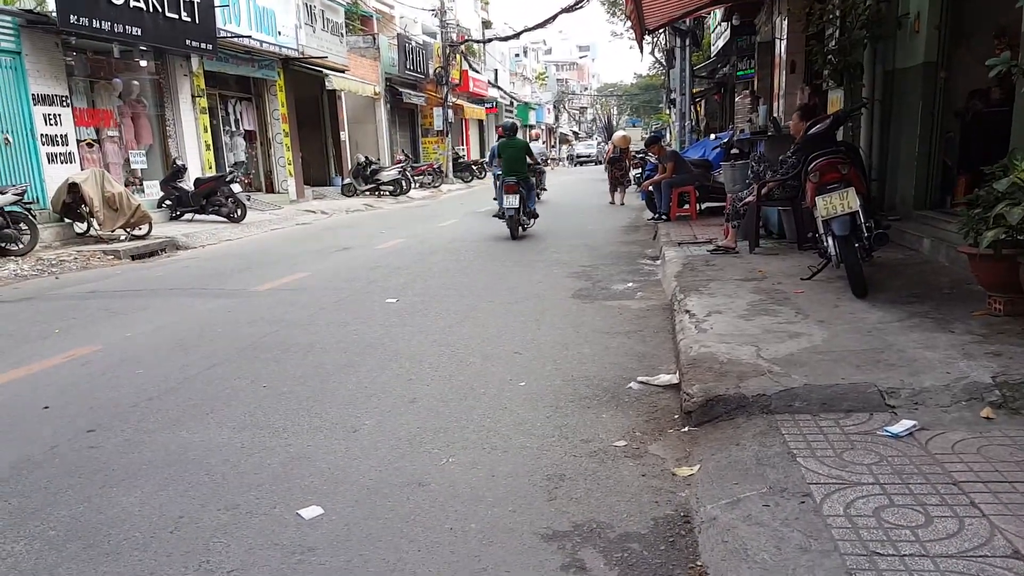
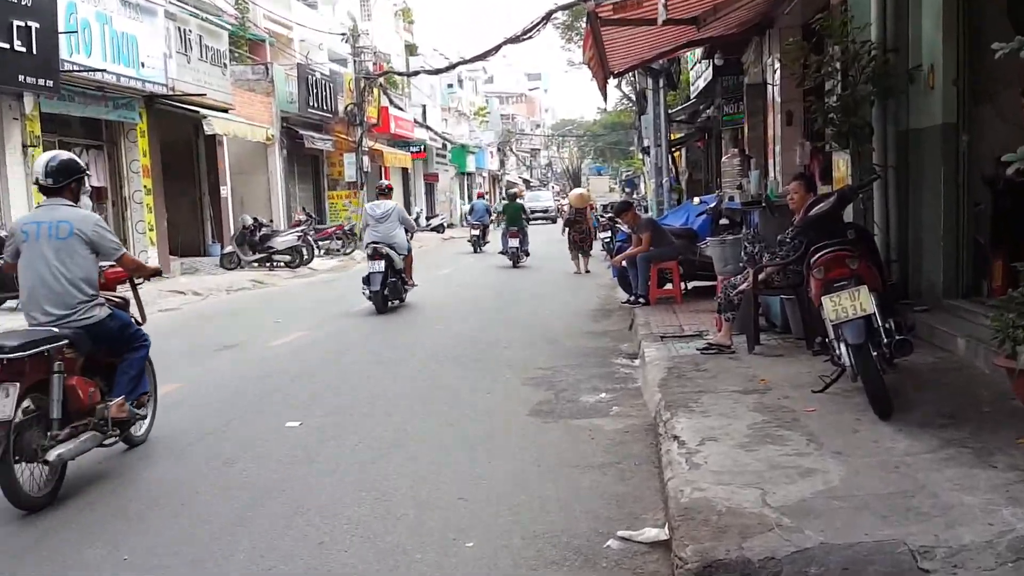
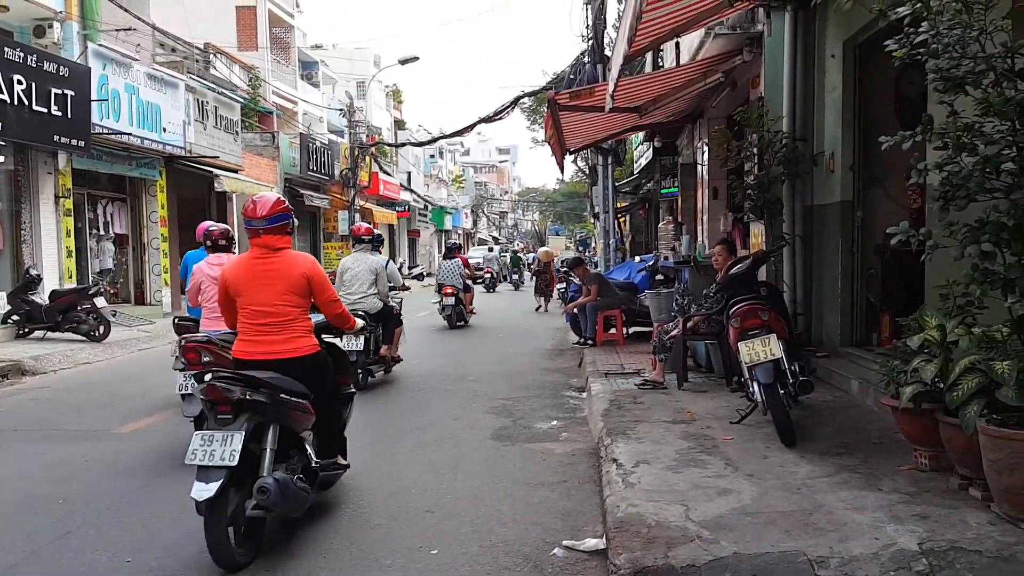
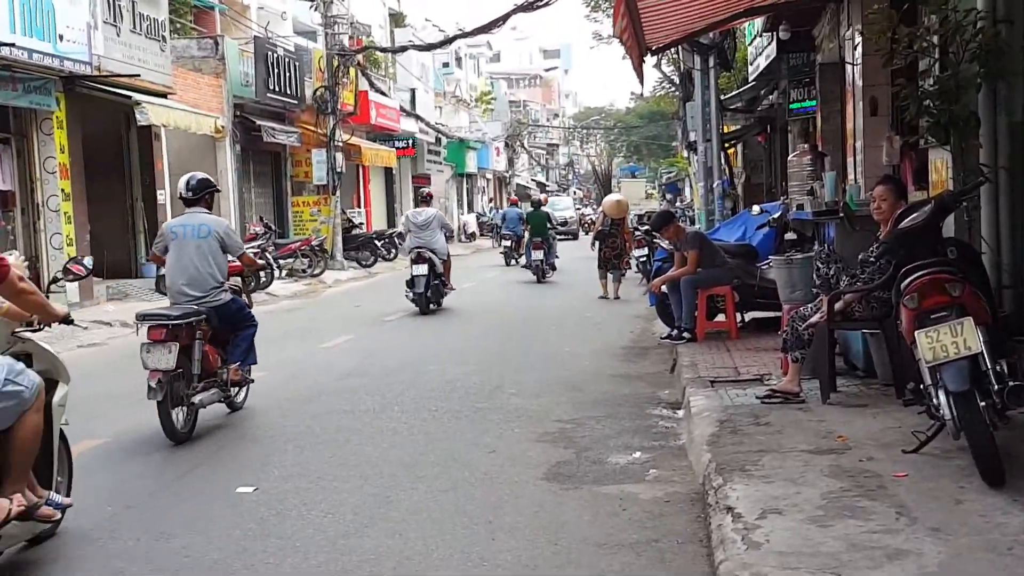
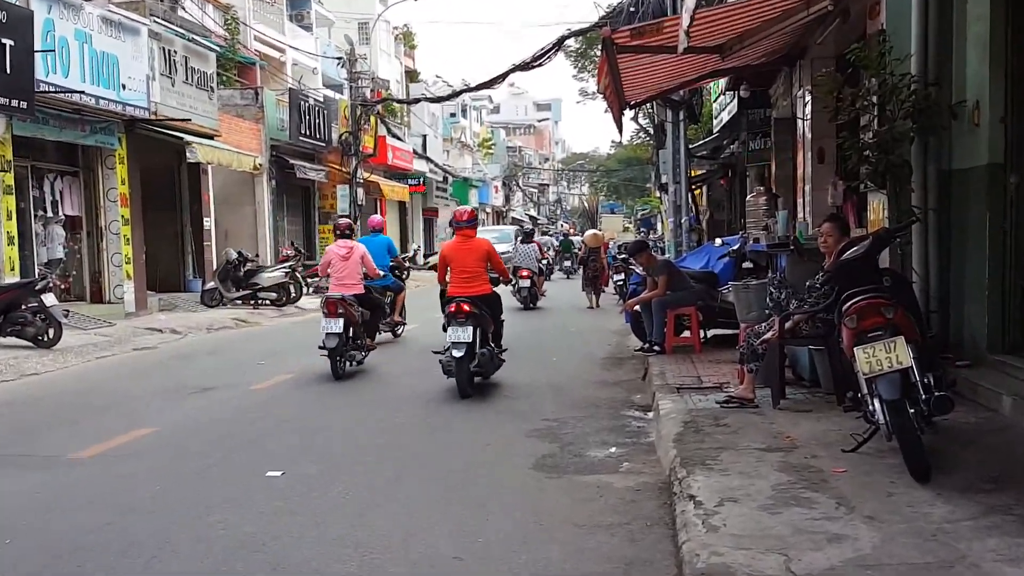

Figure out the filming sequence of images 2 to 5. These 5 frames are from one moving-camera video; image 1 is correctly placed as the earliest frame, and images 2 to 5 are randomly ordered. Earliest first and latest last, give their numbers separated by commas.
2, 4, 3, 5
